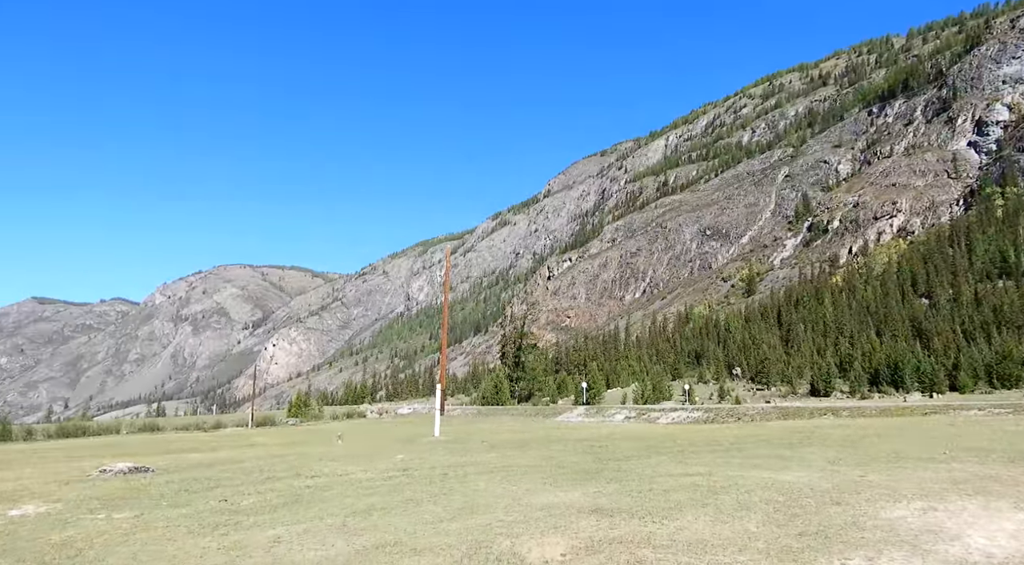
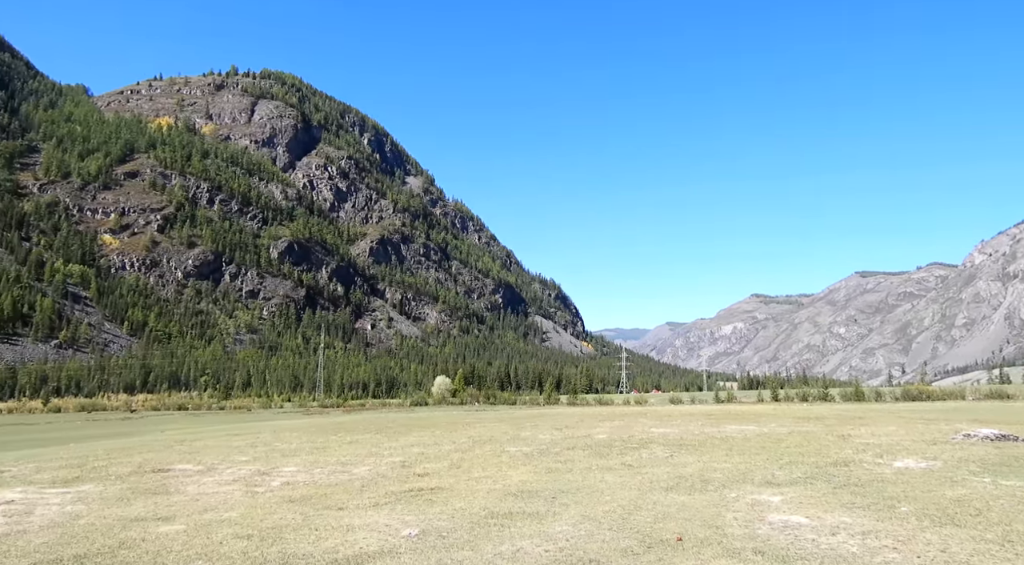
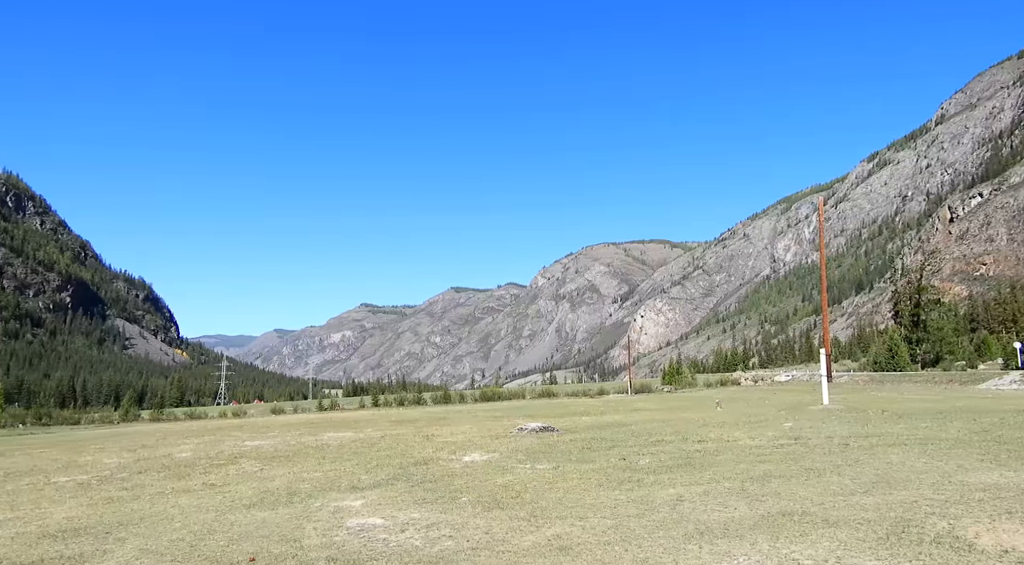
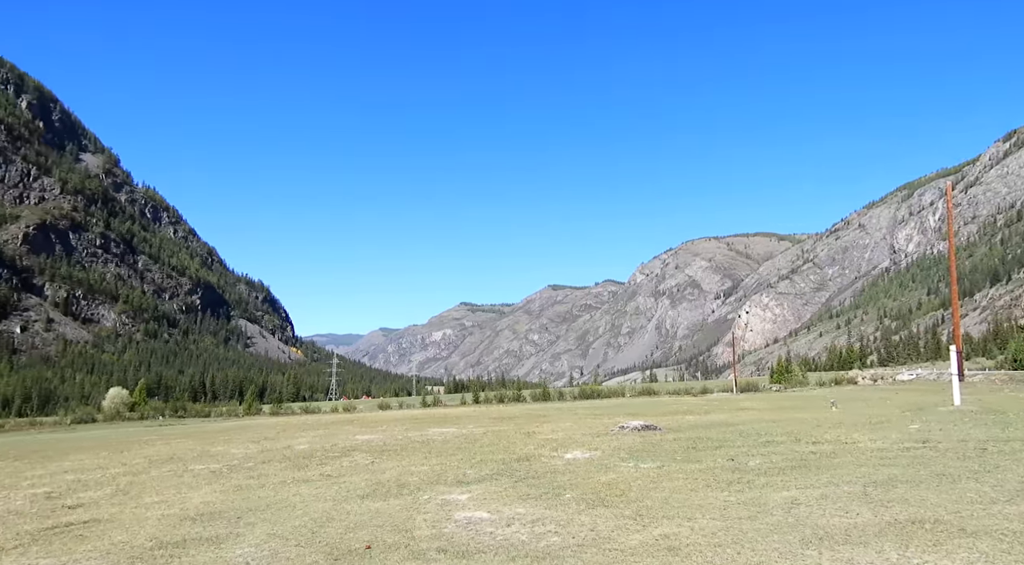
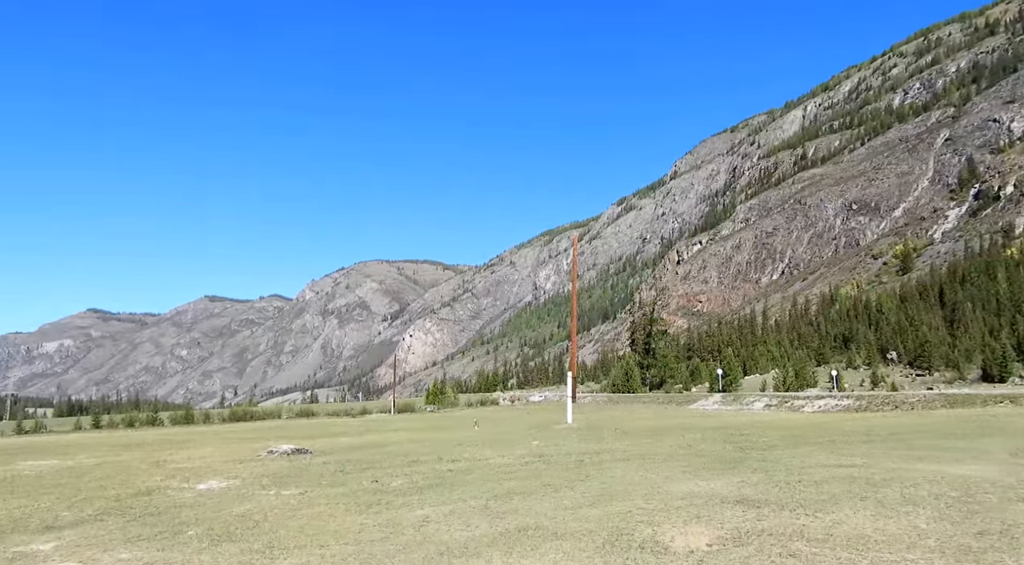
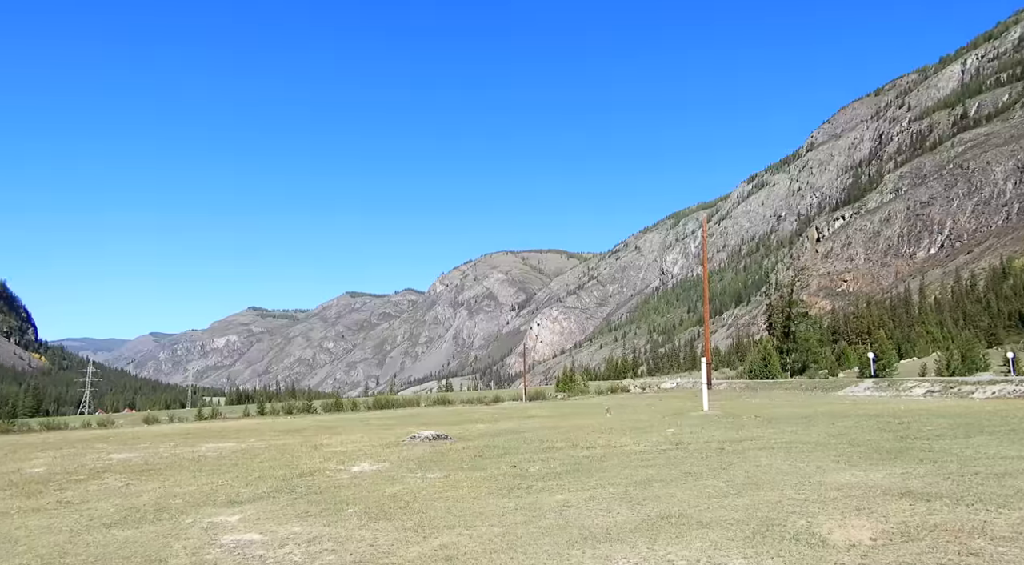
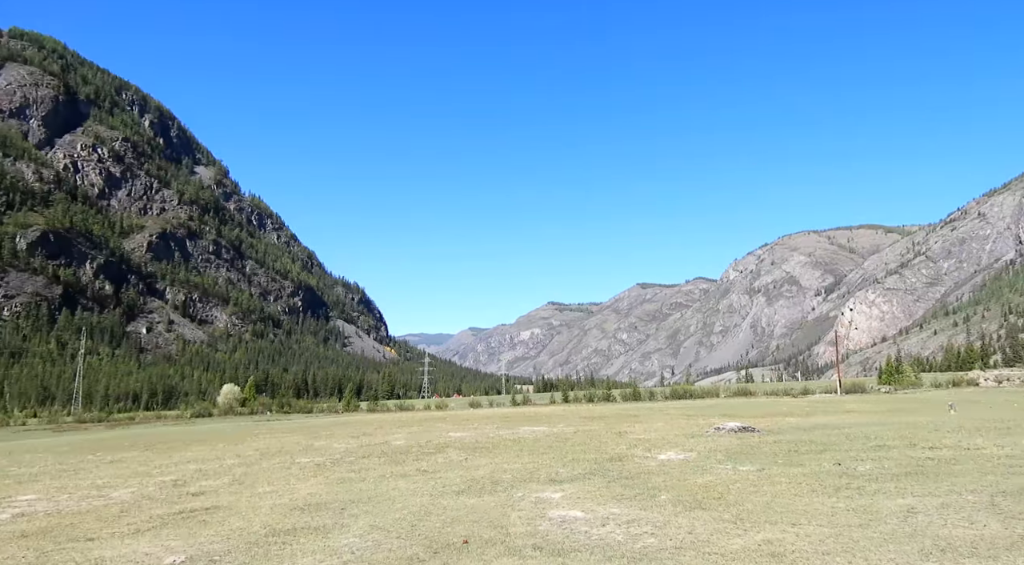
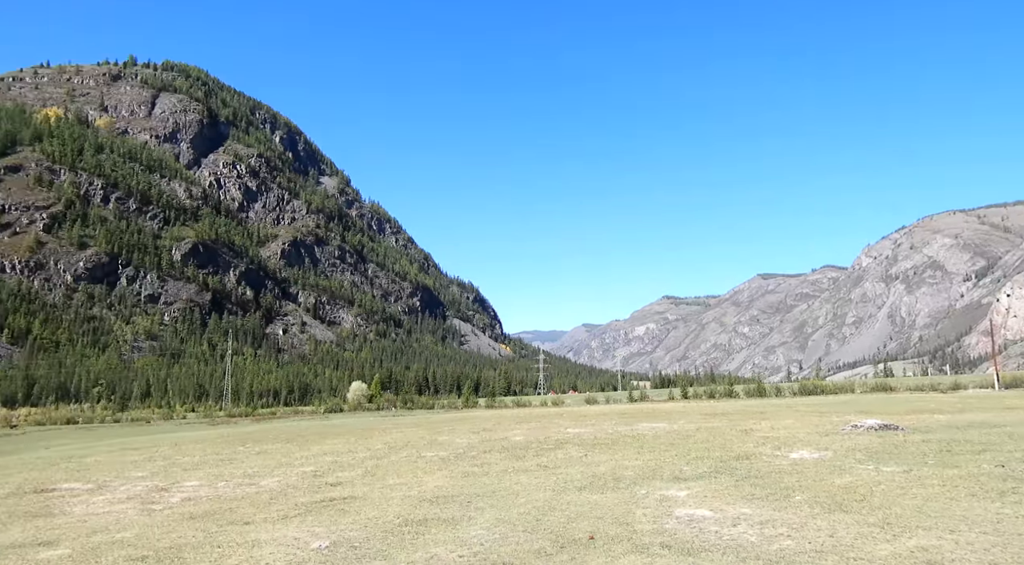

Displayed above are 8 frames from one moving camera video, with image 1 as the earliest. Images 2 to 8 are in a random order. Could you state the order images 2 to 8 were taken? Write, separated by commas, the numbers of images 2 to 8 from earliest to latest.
5, 6, 3, 4, 7, 8, 2
